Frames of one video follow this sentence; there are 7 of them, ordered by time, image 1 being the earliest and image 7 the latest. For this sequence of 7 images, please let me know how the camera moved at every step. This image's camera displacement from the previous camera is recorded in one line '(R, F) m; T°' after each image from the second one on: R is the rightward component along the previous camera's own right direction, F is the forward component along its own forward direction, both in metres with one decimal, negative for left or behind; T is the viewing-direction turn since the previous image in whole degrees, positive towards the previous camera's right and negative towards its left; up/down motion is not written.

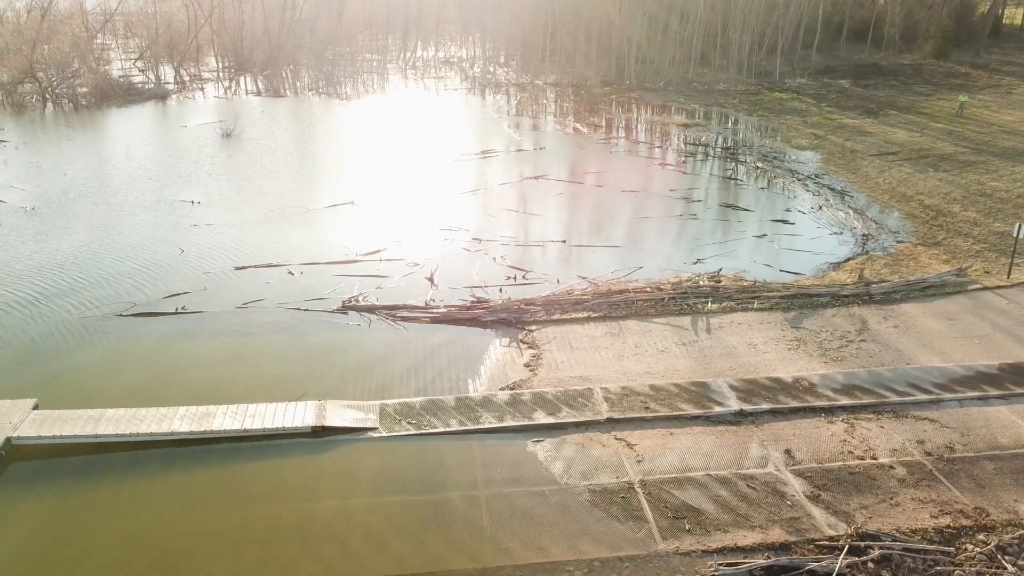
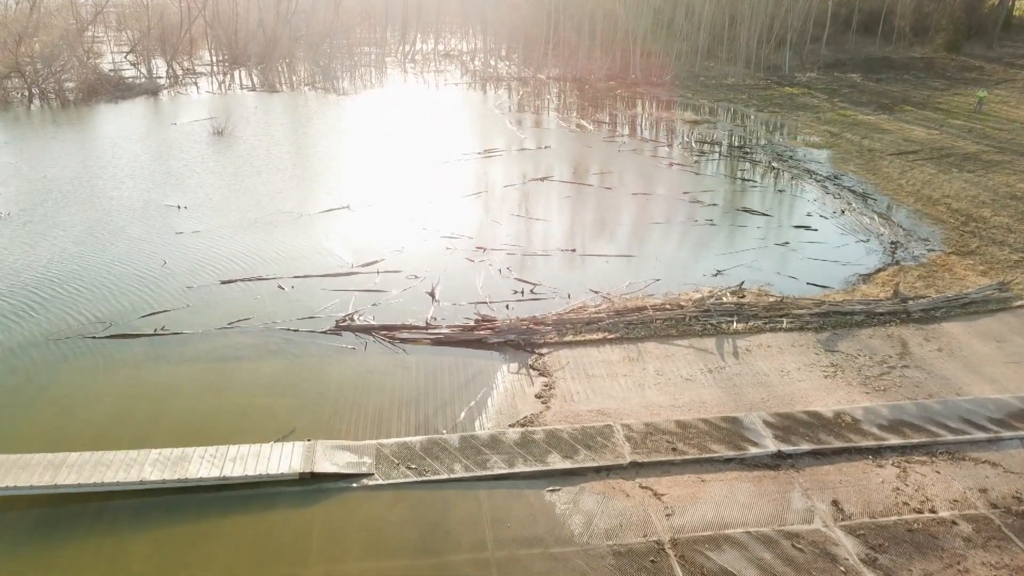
(-0.1, +0.5) m; 0°
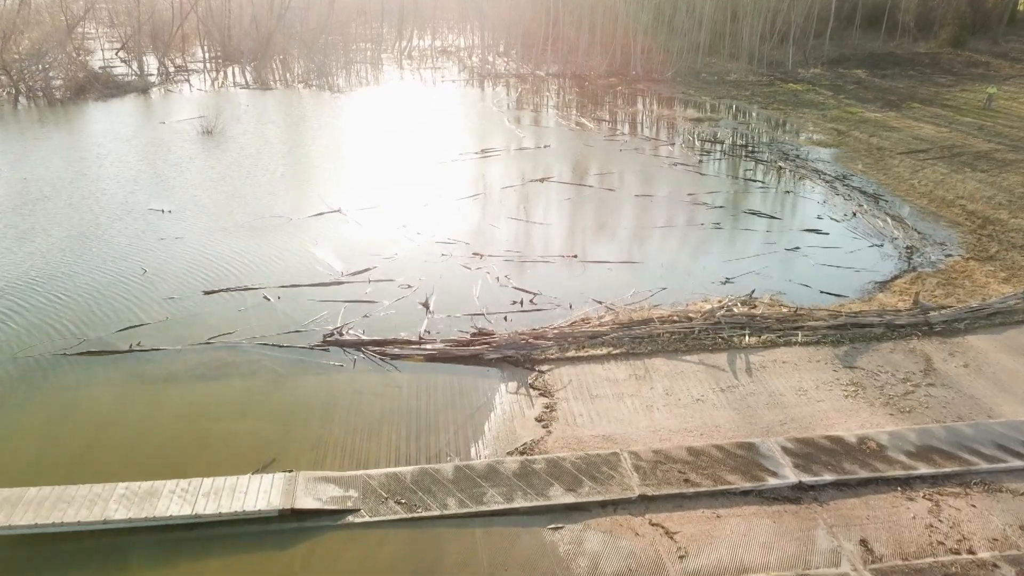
(0.0, +0.3) m; 0°
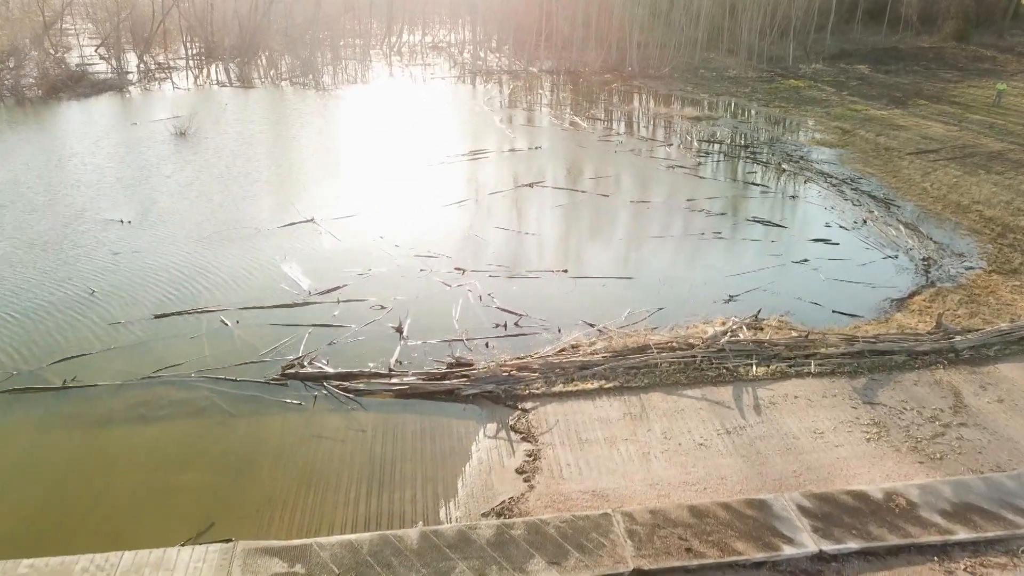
(+0.1, +0.5) m; 0°
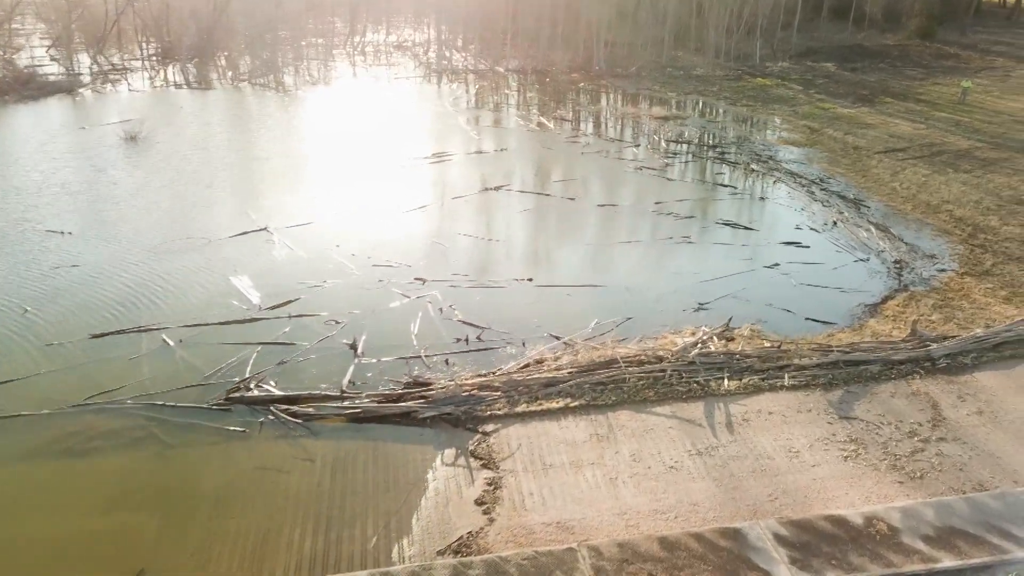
(+0.1, +0.3) m; +2°
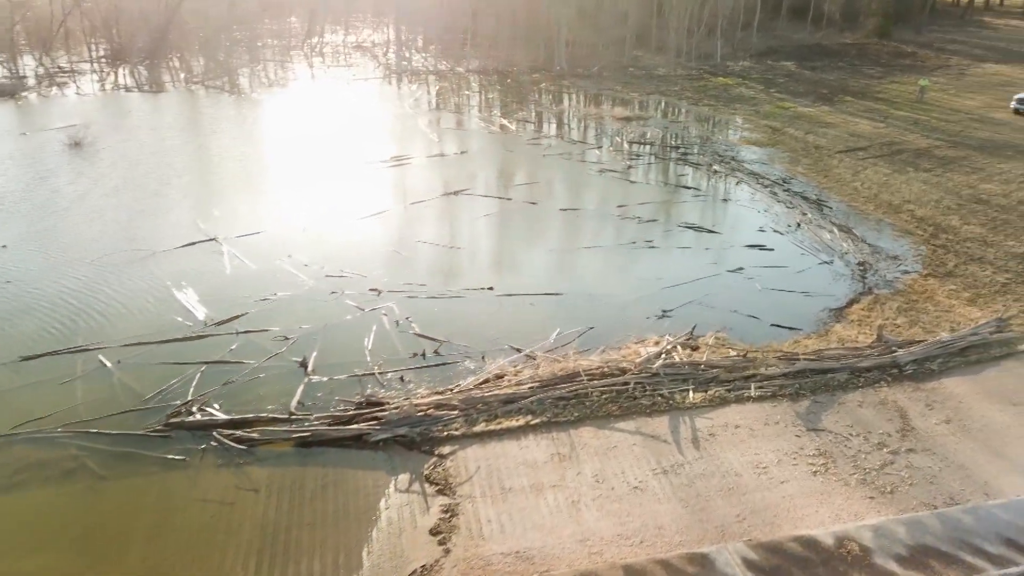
(+0.1, +0.2) m; +2°
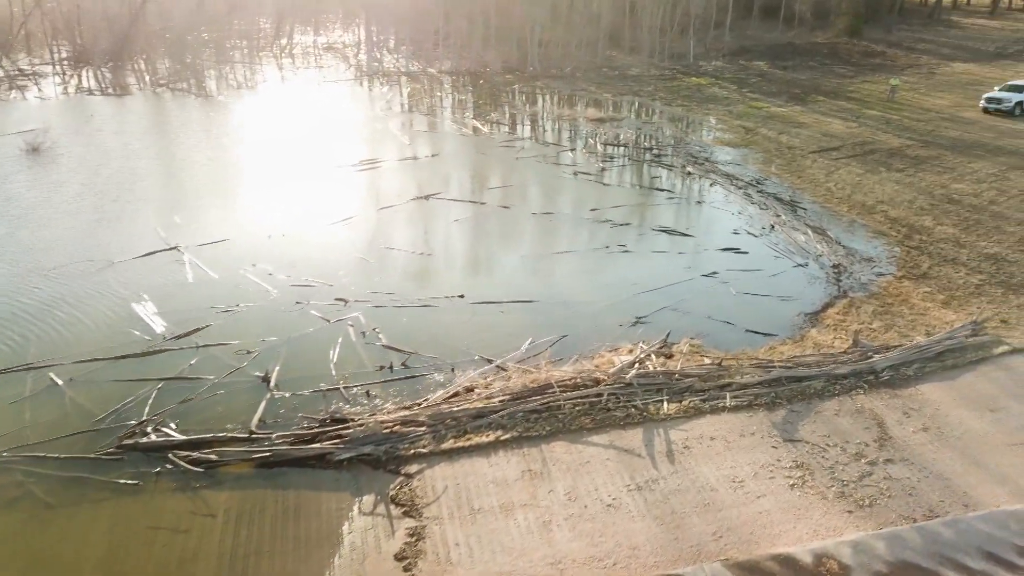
(0.0, +0.1) m; +2°
